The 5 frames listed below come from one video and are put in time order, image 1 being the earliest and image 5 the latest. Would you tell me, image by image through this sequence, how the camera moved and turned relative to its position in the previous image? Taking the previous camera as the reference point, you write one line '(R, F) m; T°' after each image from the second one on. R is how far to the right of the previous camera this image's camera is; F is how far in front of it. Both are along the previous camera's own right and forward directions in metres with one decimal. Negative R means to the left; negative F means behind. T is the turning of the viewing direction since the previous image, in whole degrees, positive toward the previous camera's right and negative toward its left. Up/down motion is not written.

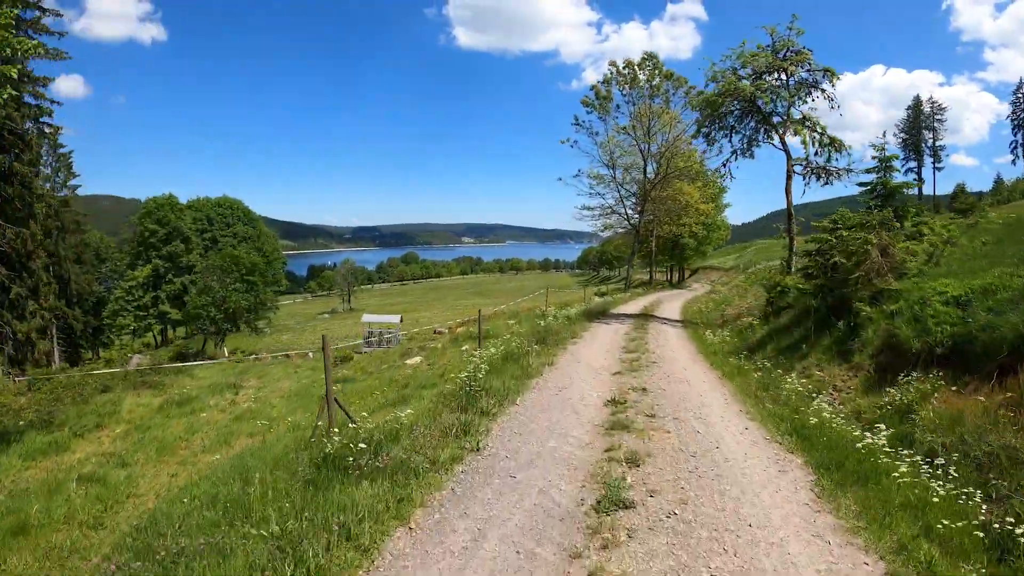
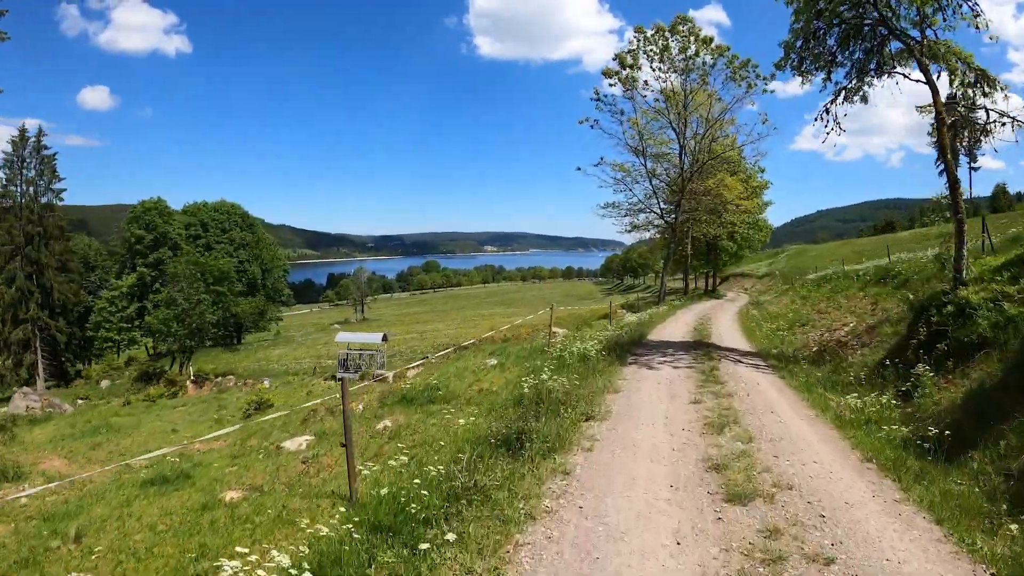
(+1.2, +8.9) m; -3°
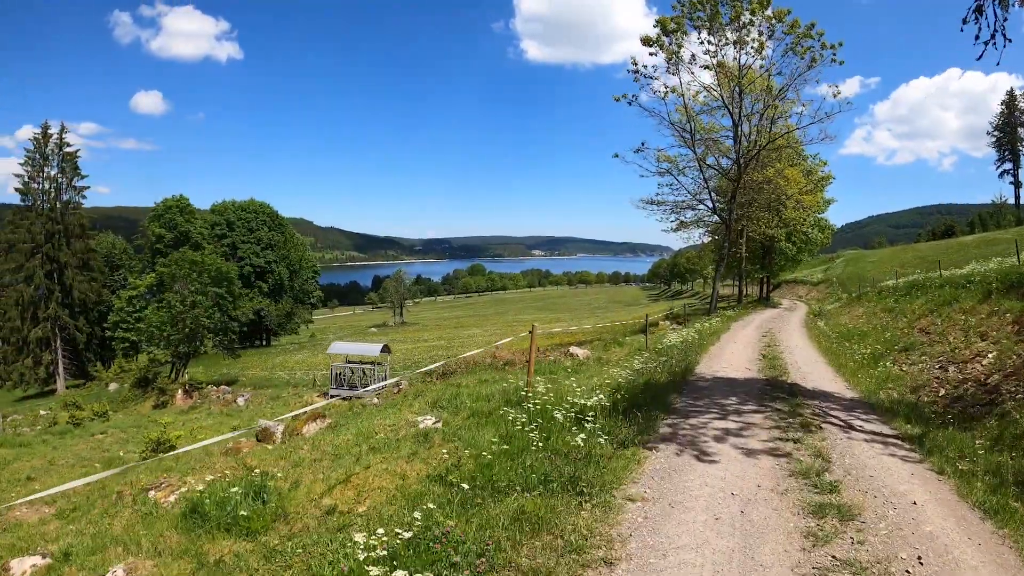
(+1.5, +5.5) m; -4°
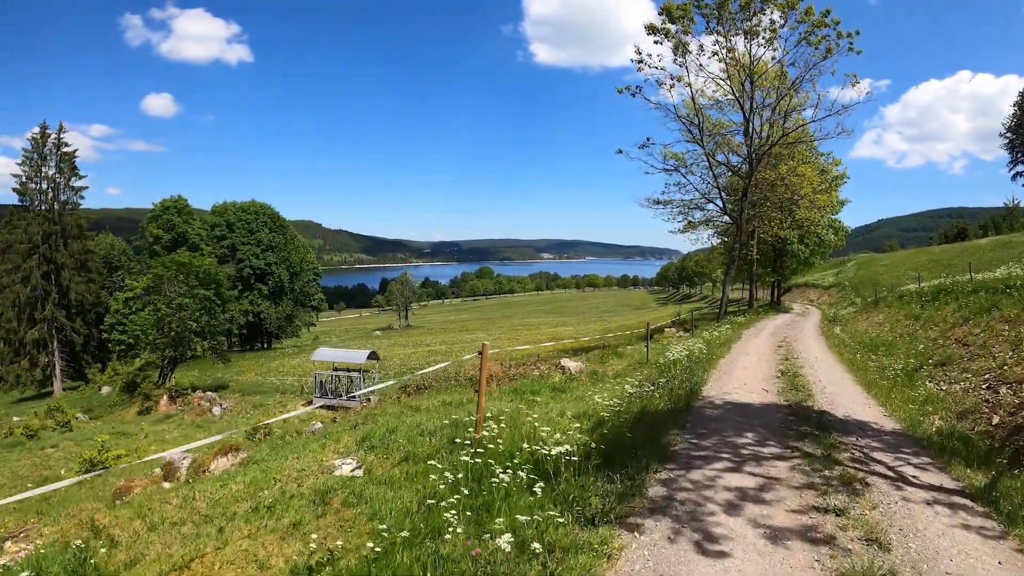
(+0.7, +1.9) m; -1°
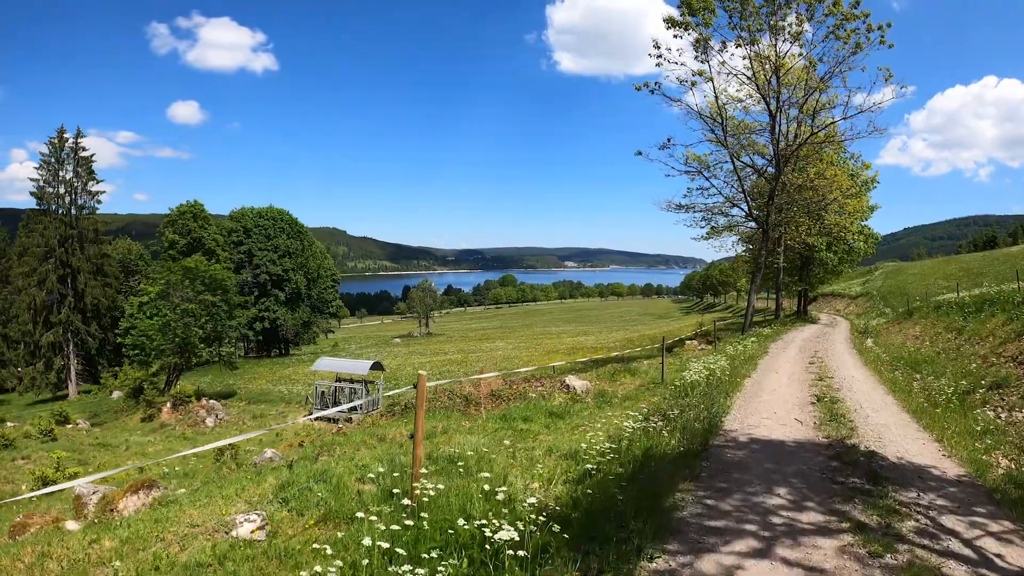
(+0.6, +1.5) m; -2°
